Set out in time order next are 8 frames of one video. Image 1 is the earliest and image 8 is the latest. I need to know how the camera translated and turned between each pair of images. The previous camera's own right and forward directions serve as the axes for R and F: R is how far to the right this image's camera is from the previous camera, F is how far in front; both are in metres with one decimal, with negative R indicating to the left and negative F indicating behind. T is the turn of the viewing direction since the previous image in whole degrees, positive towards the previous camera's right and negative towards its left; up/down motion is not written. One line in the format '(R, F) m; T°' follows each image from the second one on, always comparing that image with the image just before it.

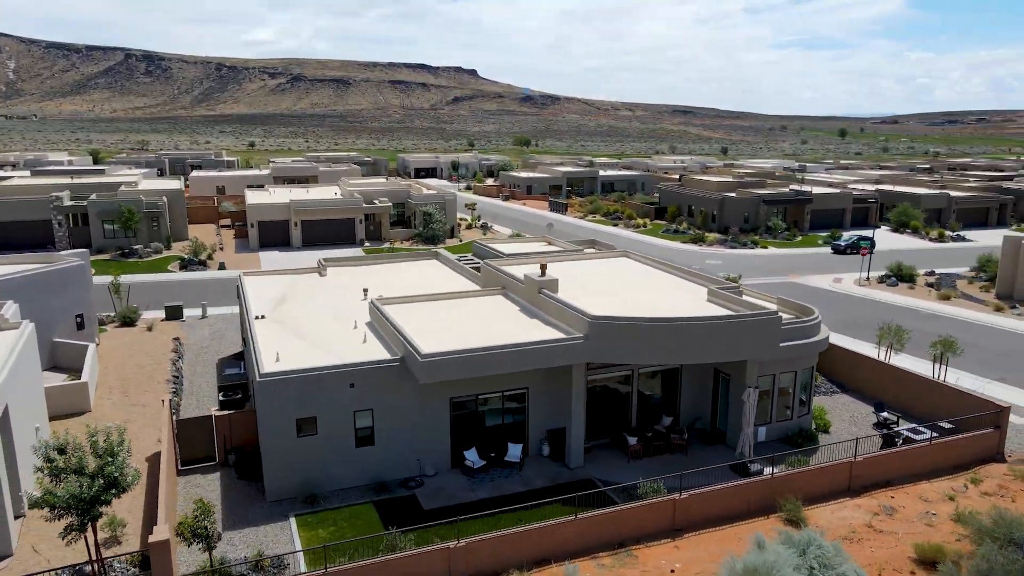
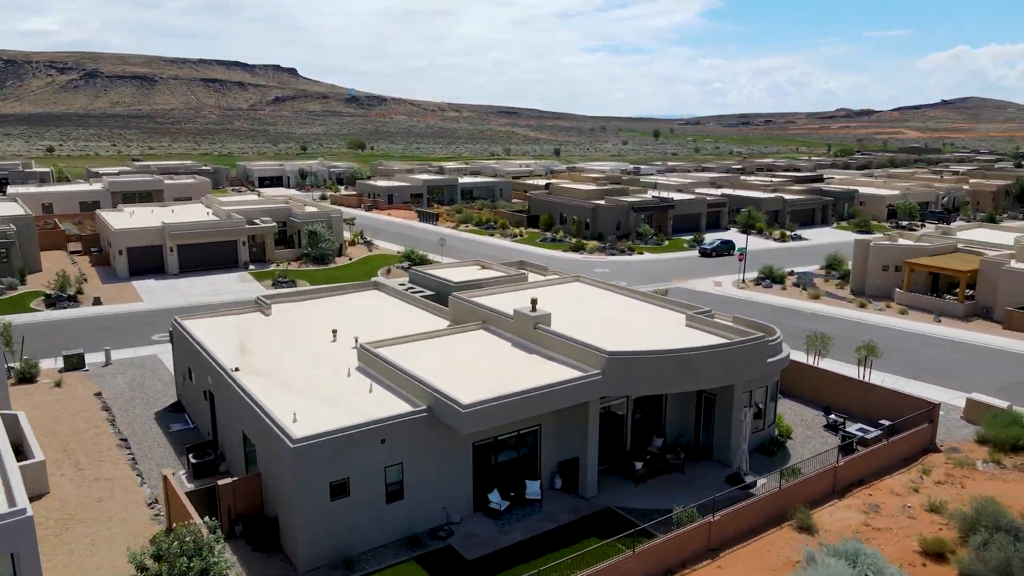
(-3.1, +0.2) m; +13°
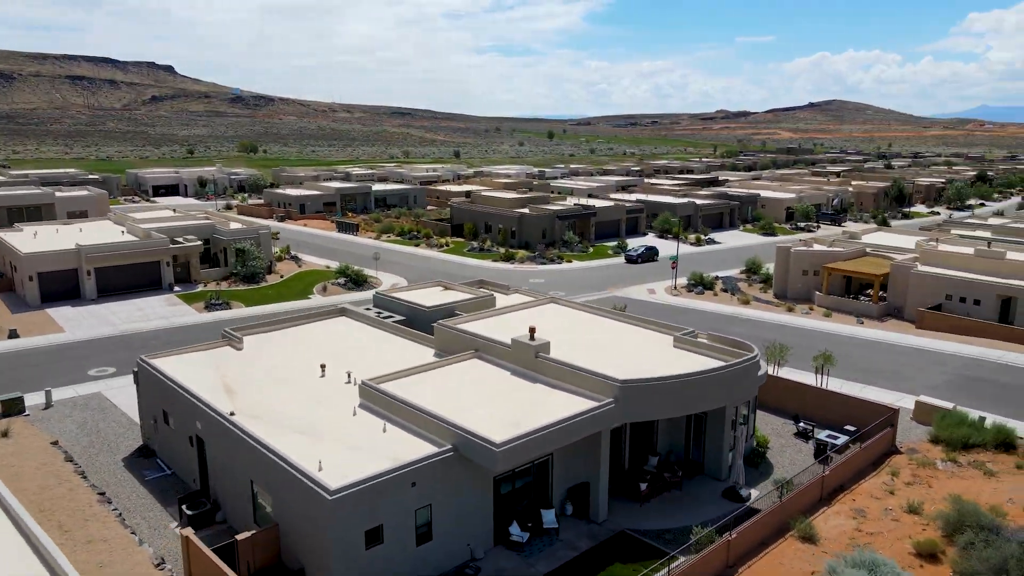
(-2.1, 0.0) m; +8°
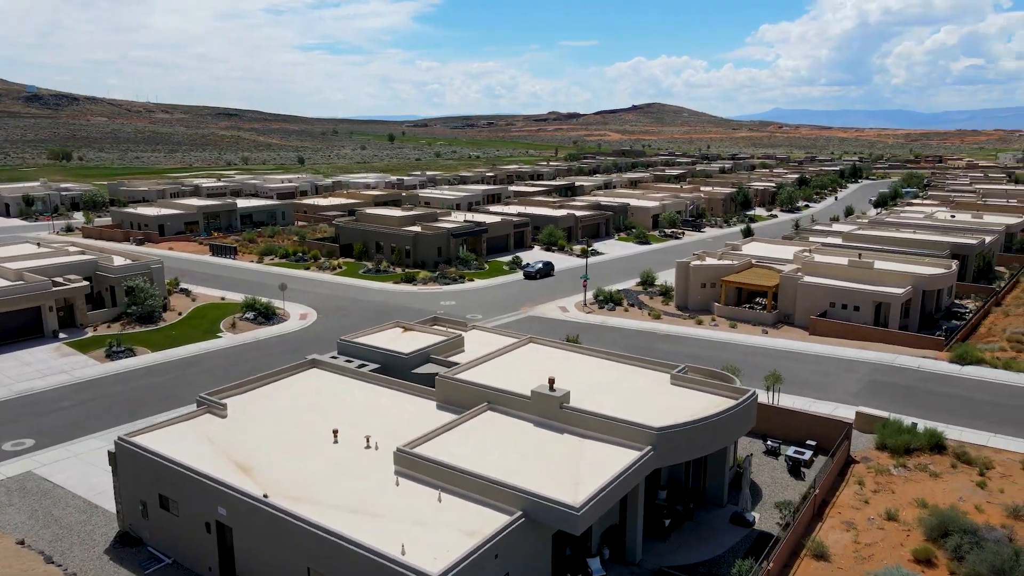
(-3.6, +0.1) m; +12°
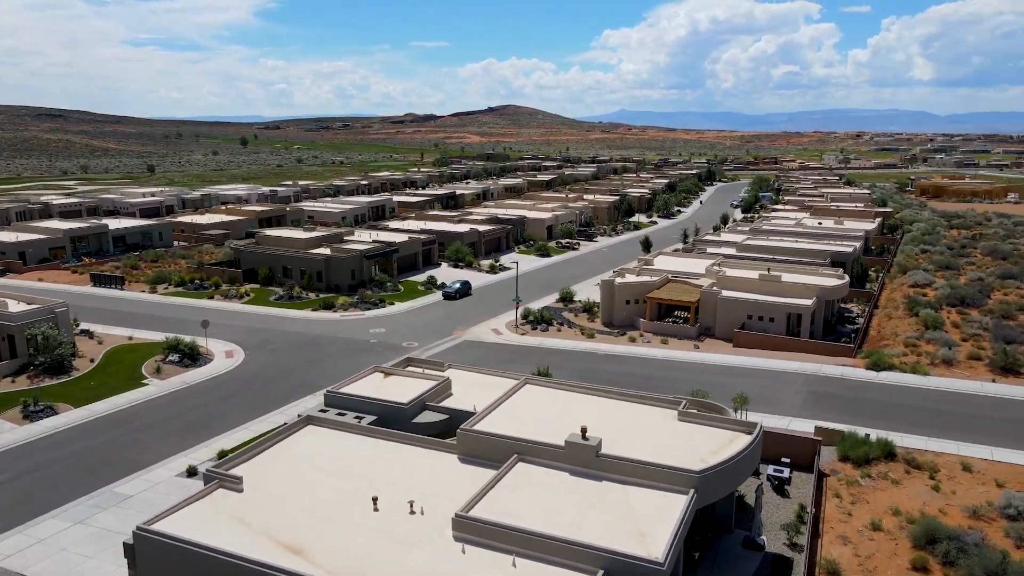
(-3.6, +0.1) m; +11°
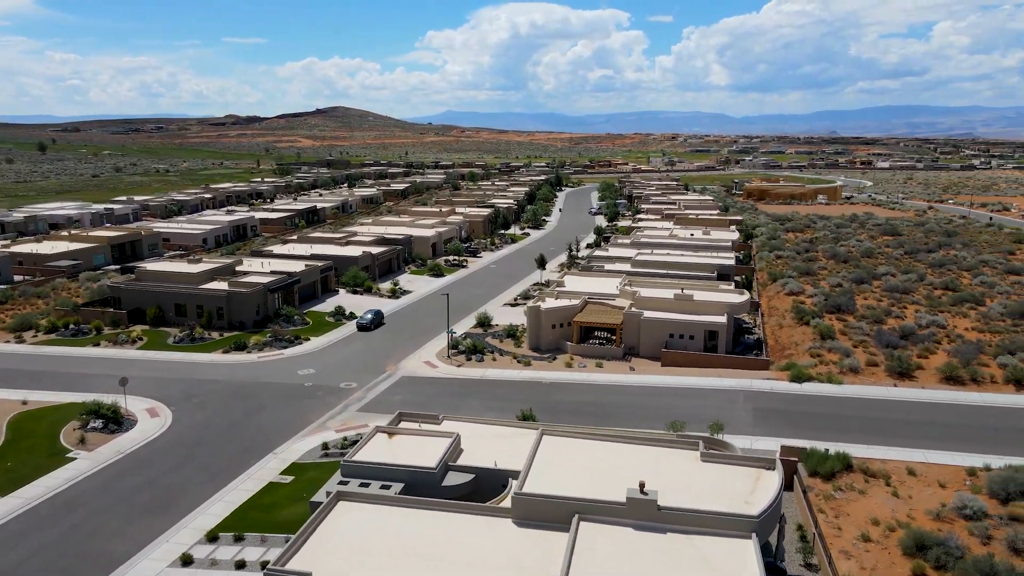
(-4.9, +0.2) m; +13°
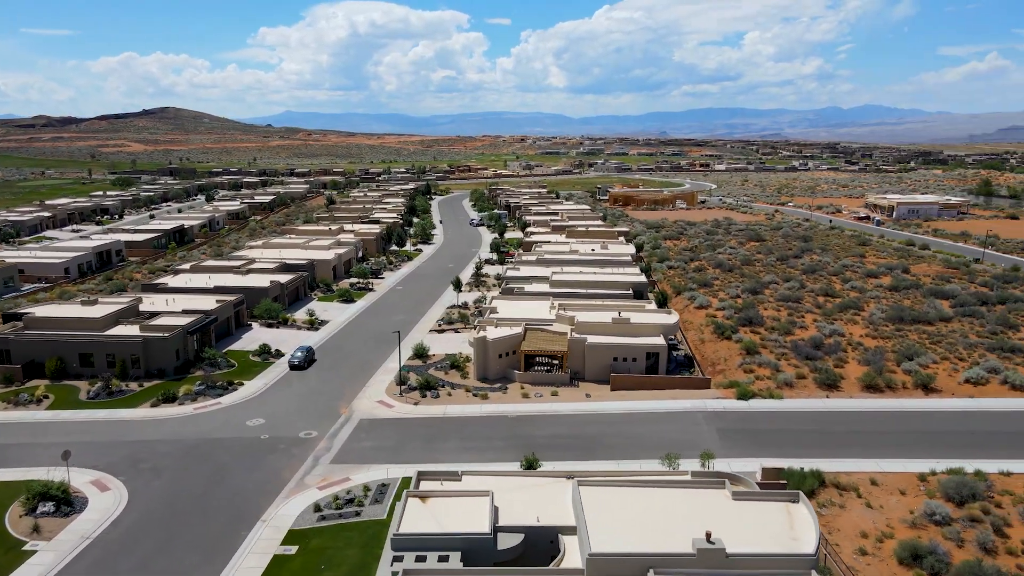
(-5.1, +0.1) m; +11°
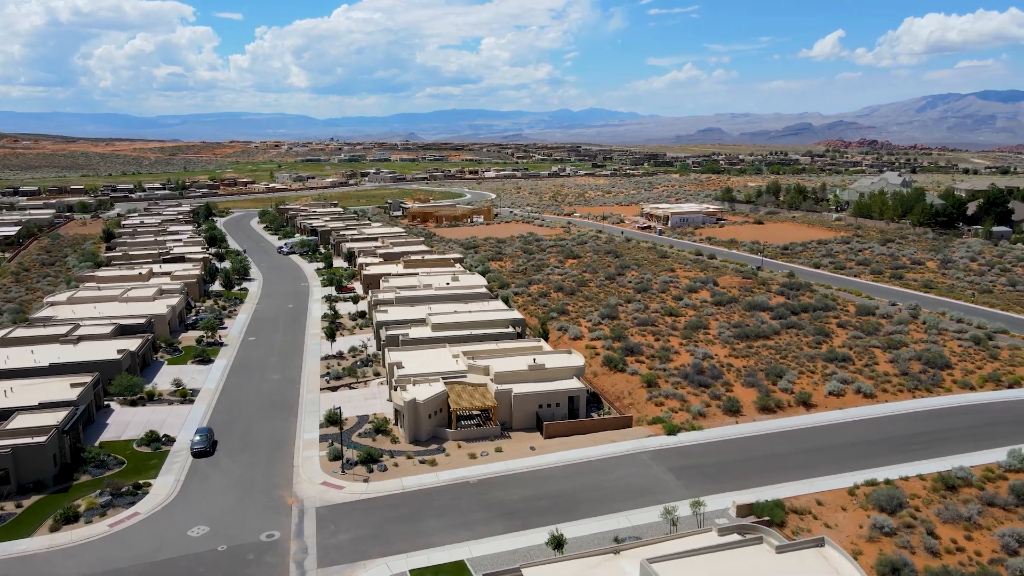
(-8.9, +0.8) m; +18°
